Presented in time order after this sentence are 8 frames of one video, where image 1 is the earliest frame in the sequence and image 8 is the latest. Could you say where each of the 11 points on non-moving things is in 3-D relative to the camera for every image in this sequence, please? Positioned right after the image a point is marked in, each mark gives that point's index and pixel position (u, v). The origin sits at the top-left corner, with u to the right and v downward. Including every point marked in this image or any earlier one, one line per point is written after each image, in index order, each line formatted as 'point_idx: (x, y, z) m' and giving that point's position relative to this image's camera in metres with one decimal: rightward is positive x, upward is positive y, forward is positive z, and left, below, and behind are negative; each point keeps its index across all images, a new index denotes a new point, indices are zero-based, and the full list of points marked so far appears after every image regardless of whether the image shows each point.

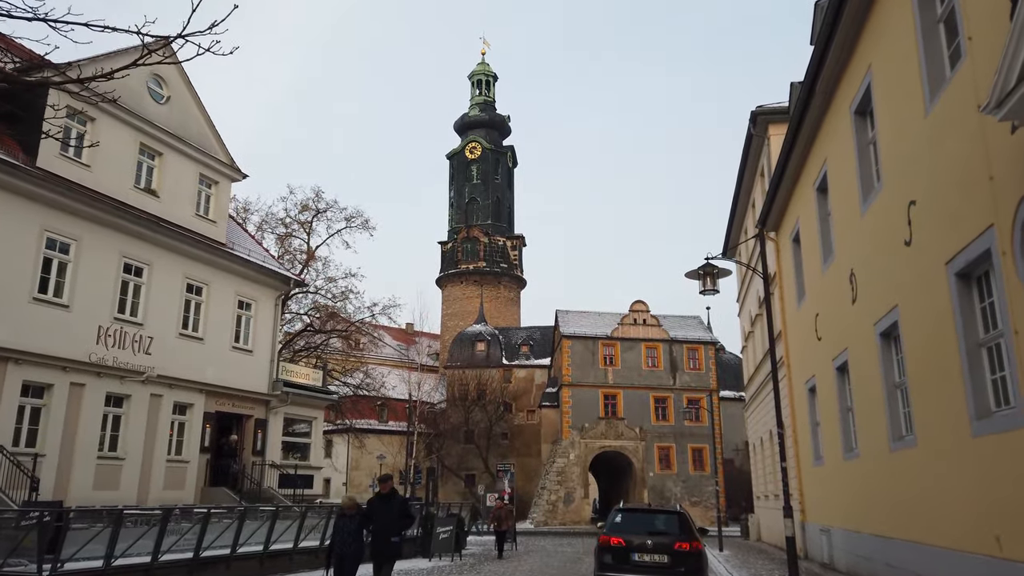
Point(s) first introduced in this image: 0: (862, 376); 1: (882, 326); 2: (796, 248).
0: (+6.4, -1.6, +13.5) m
1: (+6.0, -0.6, +11.9) m
2: (+7.4, +1.0, +19.2) m
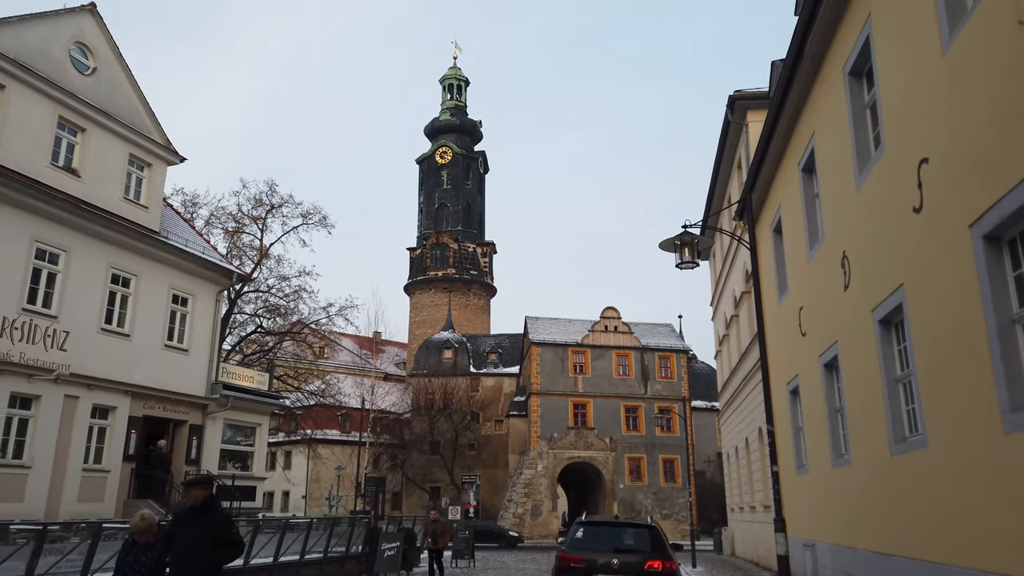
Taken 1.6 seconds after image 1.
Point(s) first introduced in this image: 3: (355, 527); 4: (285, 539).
0: (+5.6, -1.4, +12.0) m
1: (+5.3, -0.3, +10.5) m
2: (+6.4, +1.2, +17.8) m
3: (-4.1, -6.0, +18.5) m
4: (-4.9, -5.4, +15.6) m
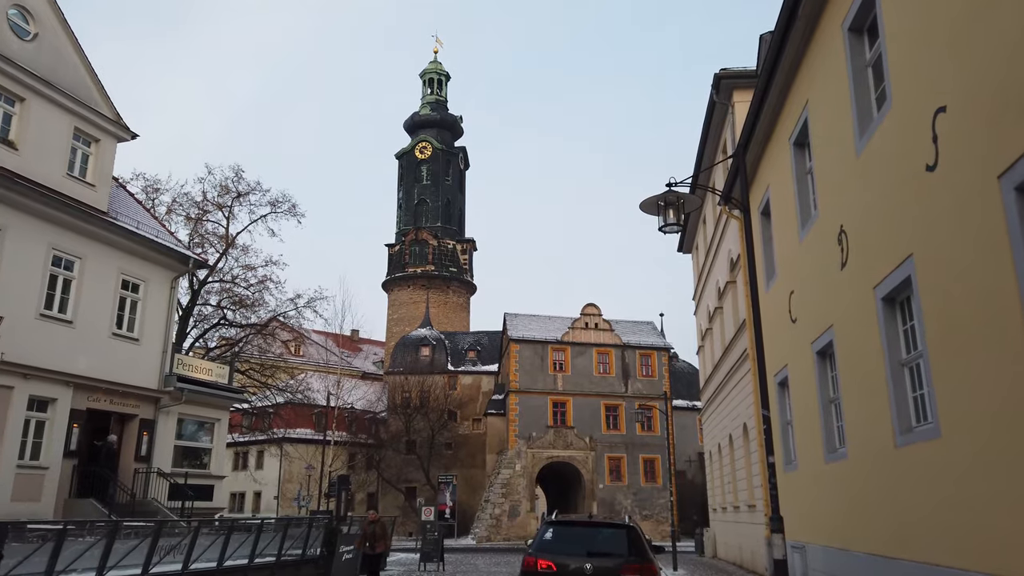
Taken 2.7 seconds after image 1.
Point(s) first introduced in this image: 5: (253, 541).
0: (+5.1, -1.0, +11.0) m
1: (+4.8, 0.0, +9.4) m
2: (+5.7, +1.5, +16.8) m
3: (-4.8, -5.6, +17.2) m
4: (-5.5, -5.0, +14.3) m
5: (-5.5, -5.2, +15.2) m
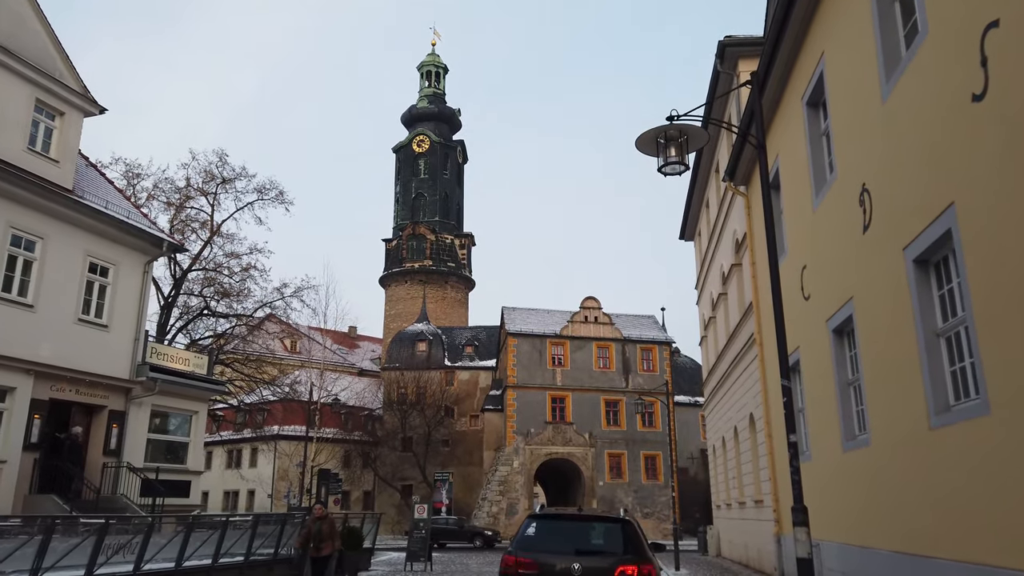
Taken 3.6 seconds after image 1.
0: (+4.8, -0.6, +9.8) m
1: (+4.6, +0.5, +8.2) m
2: (+5.5, +2.0, +15.6) m
3: (-5.0, -5.2, +16.0) m
4: (-5.7, -4.5, +13.2) m
5: (-5.7, -4.8, +14.0) m
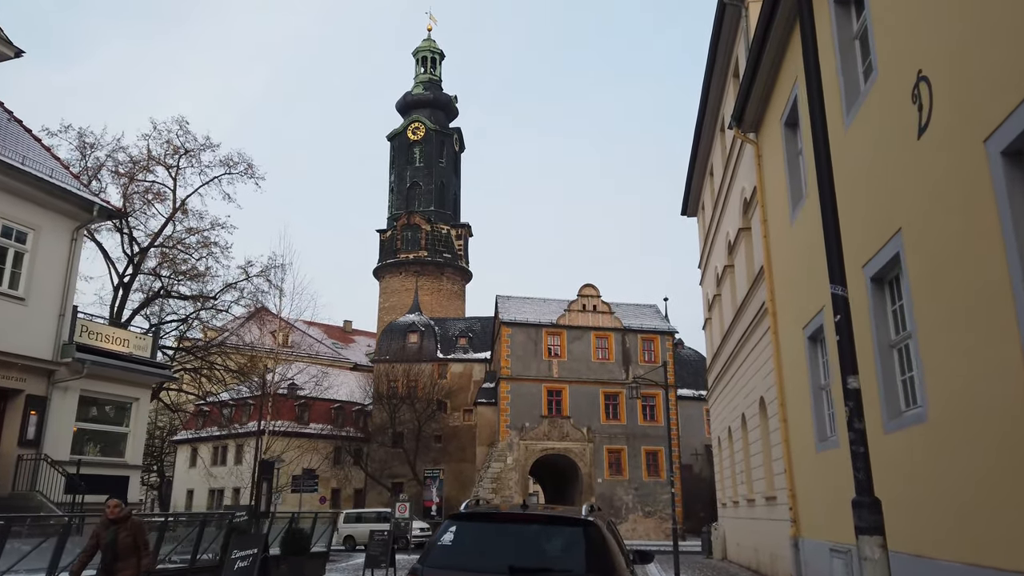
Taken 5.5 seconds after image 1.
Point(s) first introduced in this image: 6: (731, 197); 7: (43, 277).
0: (+4.2, +0.2, +7.3) m
1: (+3.9, +1.2, +5.7) m
2: (+4.9, +2.8, +13.0) m
3: (-5.6, -4.4, +13.6) m
4: (-6.4, -3.8, +10.7) m
5: (-6.4, -4.1, +11.6) m
6: (+5.8, +2.4, +19.5) m
7: (-11.2, +0.3, +17.5) m
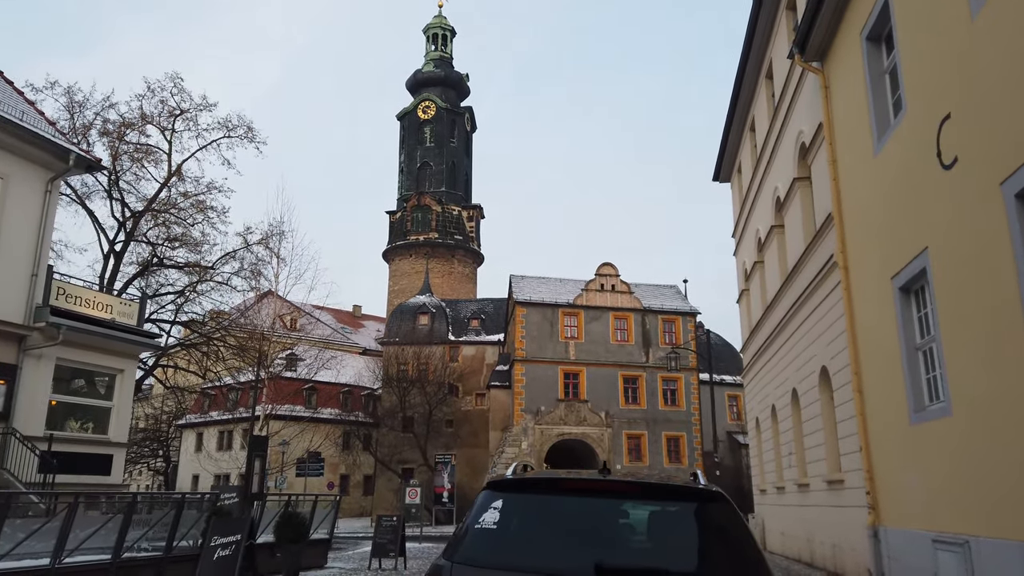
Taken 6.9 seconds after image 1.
0: (+4.6, +1.0, +5.2) m
1: (+4.3, +2.0, +3.7) m
2: (+5.4, +3.6, +10.9) m
3: (-5.1, -3.5, +11.8) m
4: (-5.9, -2.9, +8.9) m
5: (-5.9, -3.2, +9.7) m
6: (+6.4, +3.3, +17.4) m
7: (-10.6, +1.2, +15.7) m
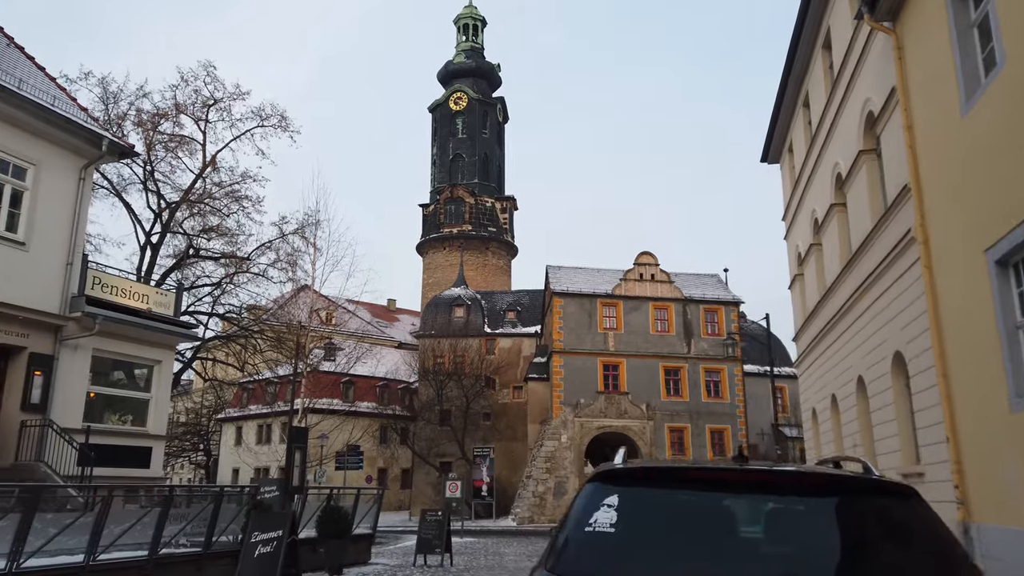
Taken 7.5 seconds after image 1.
0: (+5.1, +1.3, +4.3) m
1: (+4.7, +2.3, +2.7) m
2: (+6.0, +4.0, +9.9) m
3: (-4.3, -3.3, +11.2) m
4: (-5.2, -2.7, +8.4) m
5: (-5.2, -3.0, +9.2) m
6: (+7.3, +3.8, +16.3) m
7: (-9.7, +1.4, +15.4) m
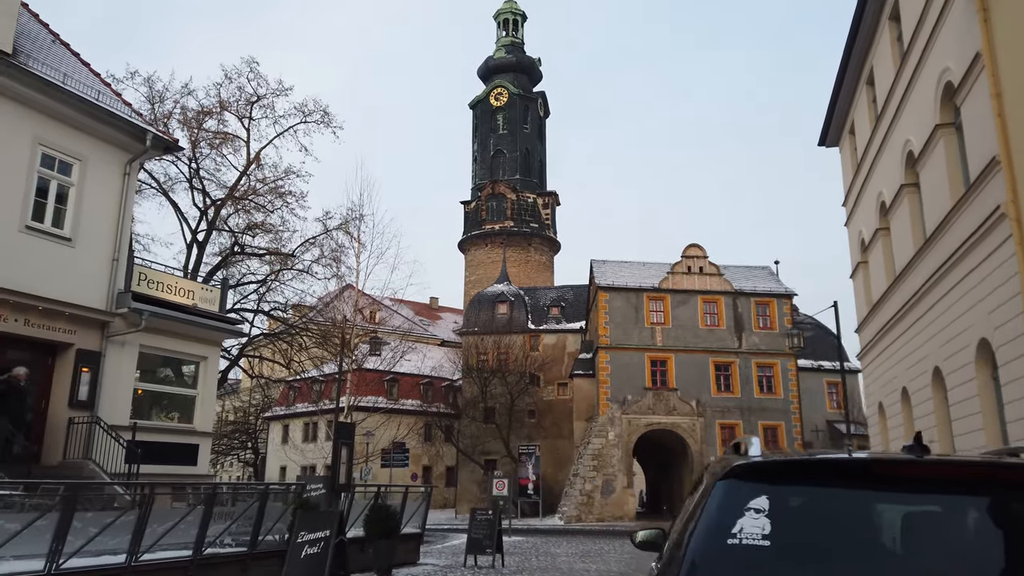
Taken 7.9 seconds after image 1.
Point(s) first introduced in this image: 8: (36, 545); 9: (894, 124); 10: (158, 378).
0: (+5.4, +1.5, +3.4) m
1: (+5.0, +2.5, +1.8) m
2: (+6.7, +4.2, +8.9) m
3: (-3.5, -3.1, +10.9) m
4: (-4.6, -2.6, +8.1) m
5: (-4.5, -2.9, +8.9) m
6: (+8.3, +4.1, +15.2) m
7: (-8.7, +1.5, +15.3) m
8: (-4.8, -2.6, +7.7) m
9: (+8.9, +3.8, +17.0) m
10: (-8.0, -2.0, +16.6) m
